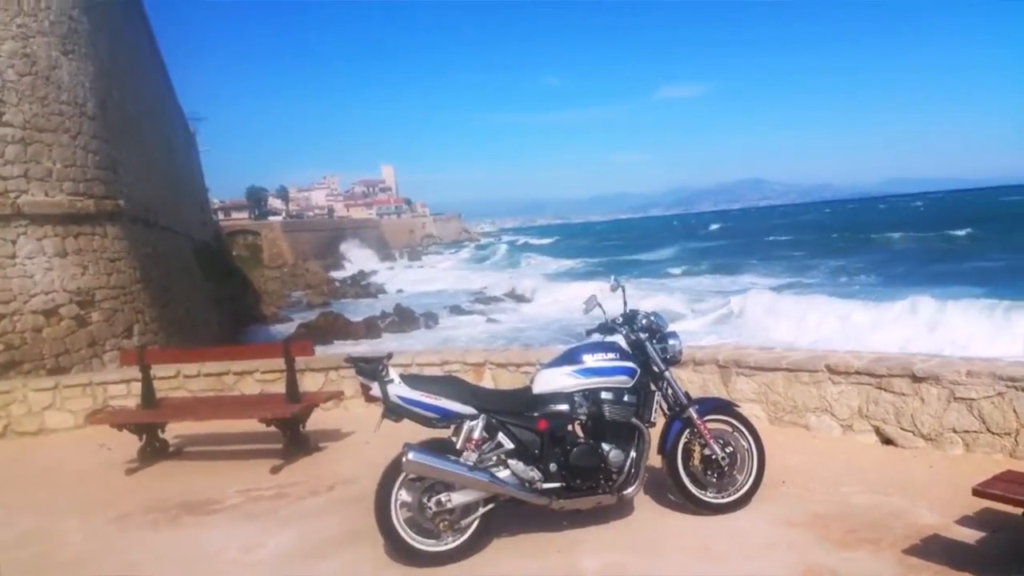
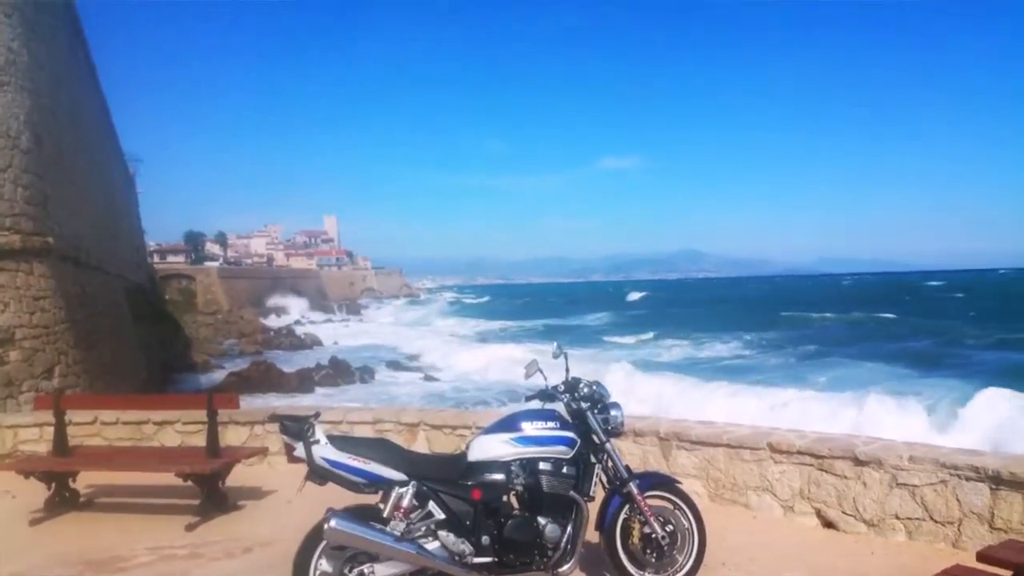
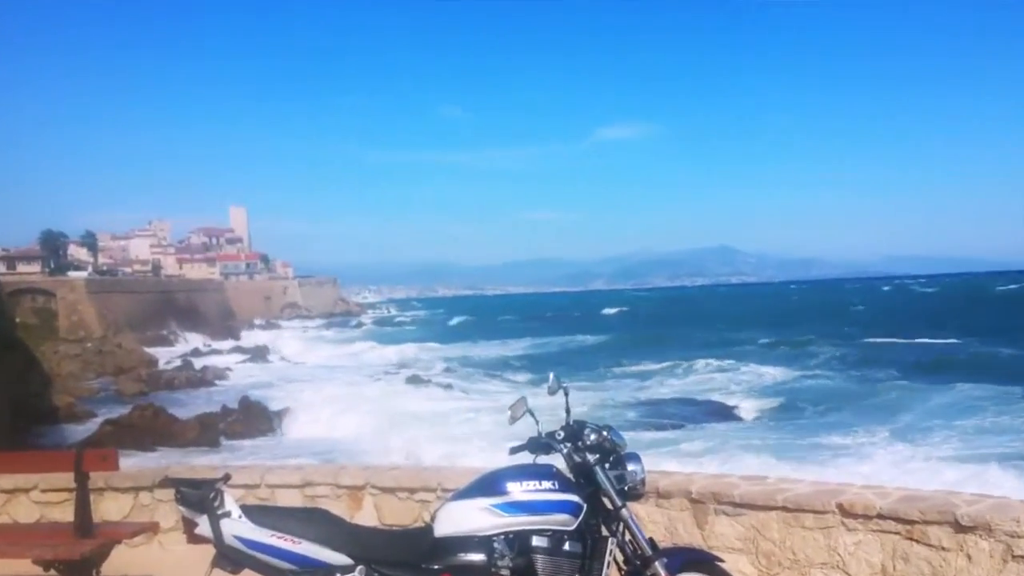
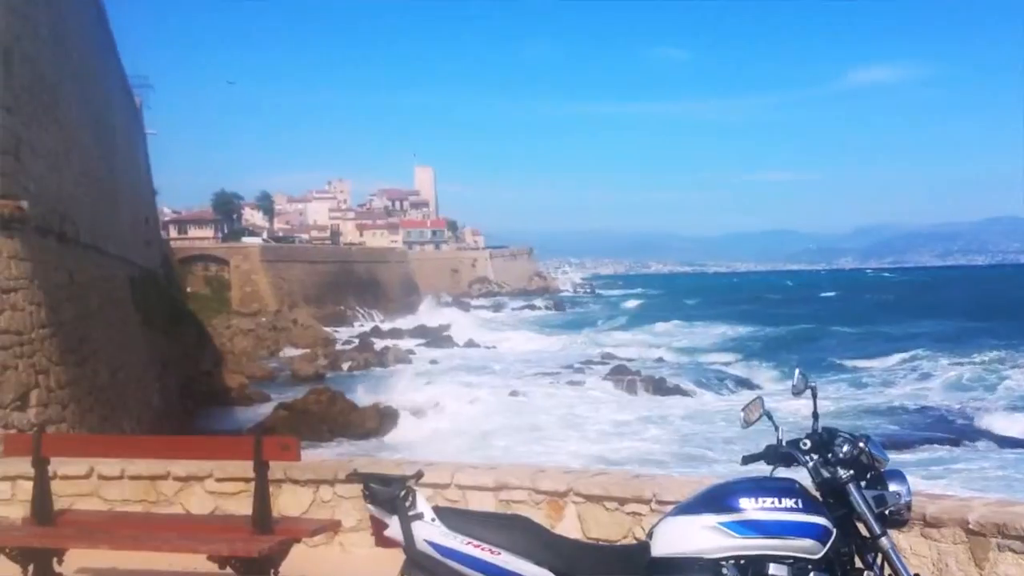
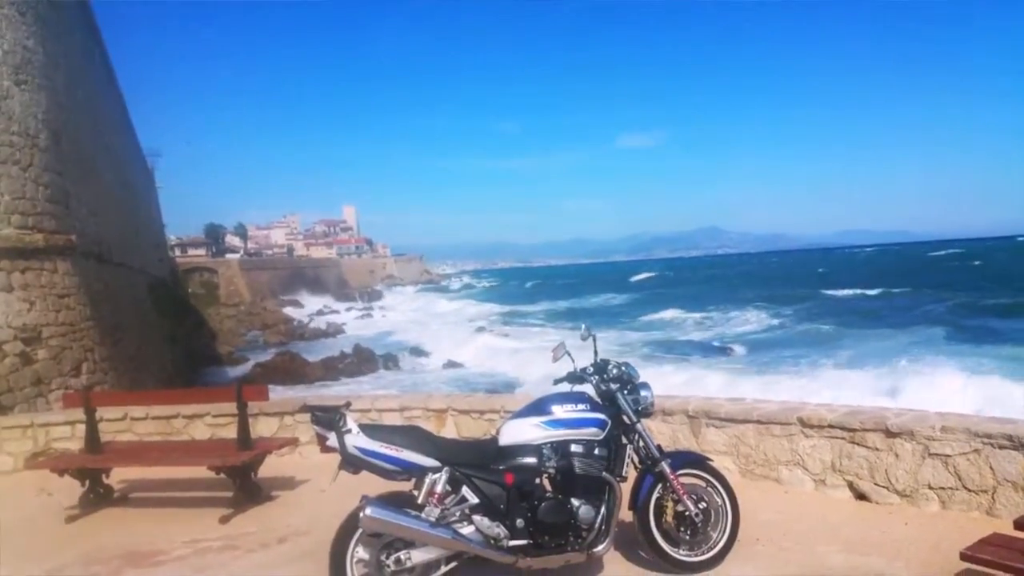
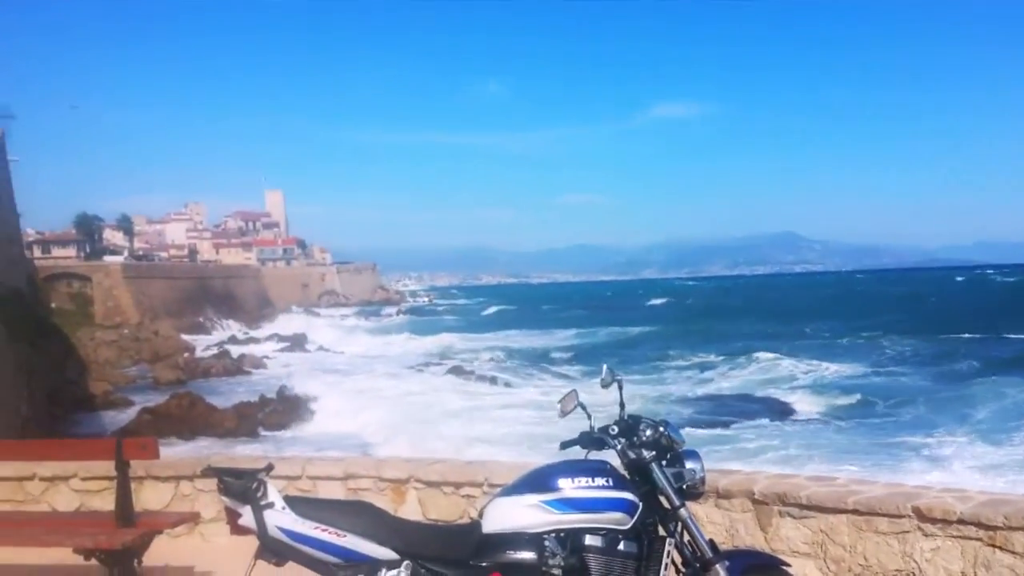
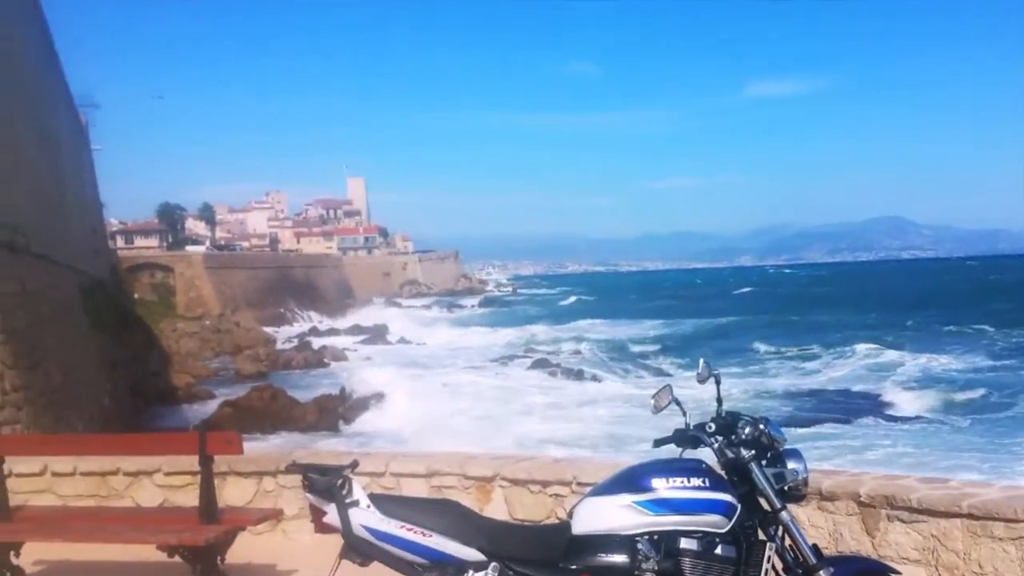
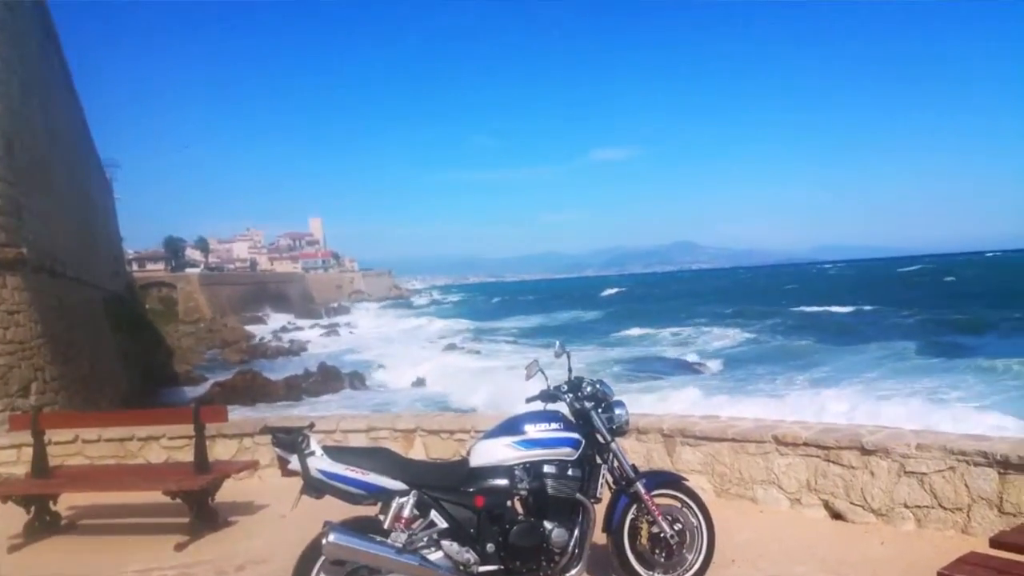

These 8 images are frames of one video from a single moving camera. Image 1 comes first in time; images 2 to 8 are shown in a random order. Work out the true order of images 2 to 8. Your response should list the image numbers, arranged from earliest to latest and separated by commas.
2, 5, 8, 3, 6, 7, 4
